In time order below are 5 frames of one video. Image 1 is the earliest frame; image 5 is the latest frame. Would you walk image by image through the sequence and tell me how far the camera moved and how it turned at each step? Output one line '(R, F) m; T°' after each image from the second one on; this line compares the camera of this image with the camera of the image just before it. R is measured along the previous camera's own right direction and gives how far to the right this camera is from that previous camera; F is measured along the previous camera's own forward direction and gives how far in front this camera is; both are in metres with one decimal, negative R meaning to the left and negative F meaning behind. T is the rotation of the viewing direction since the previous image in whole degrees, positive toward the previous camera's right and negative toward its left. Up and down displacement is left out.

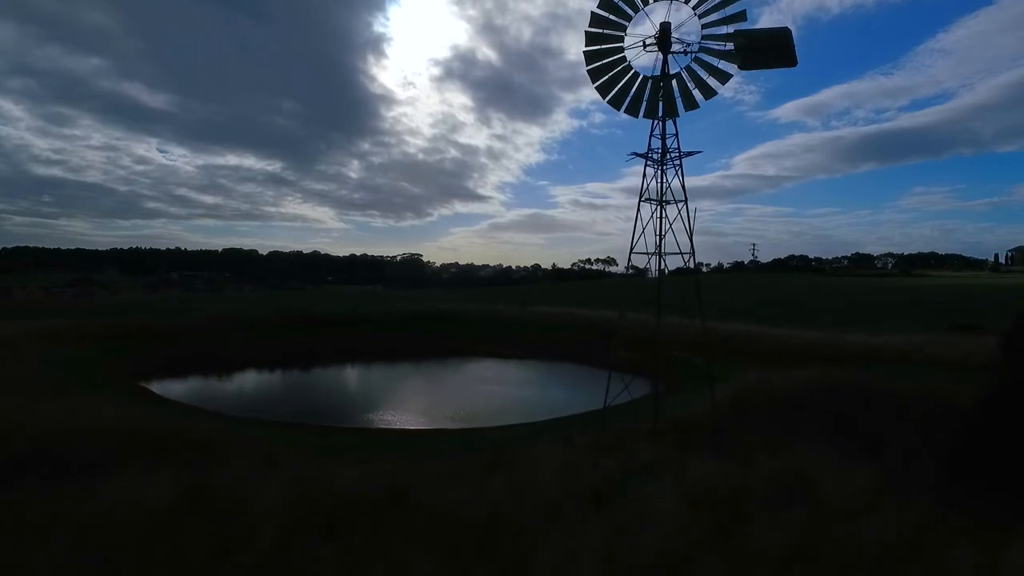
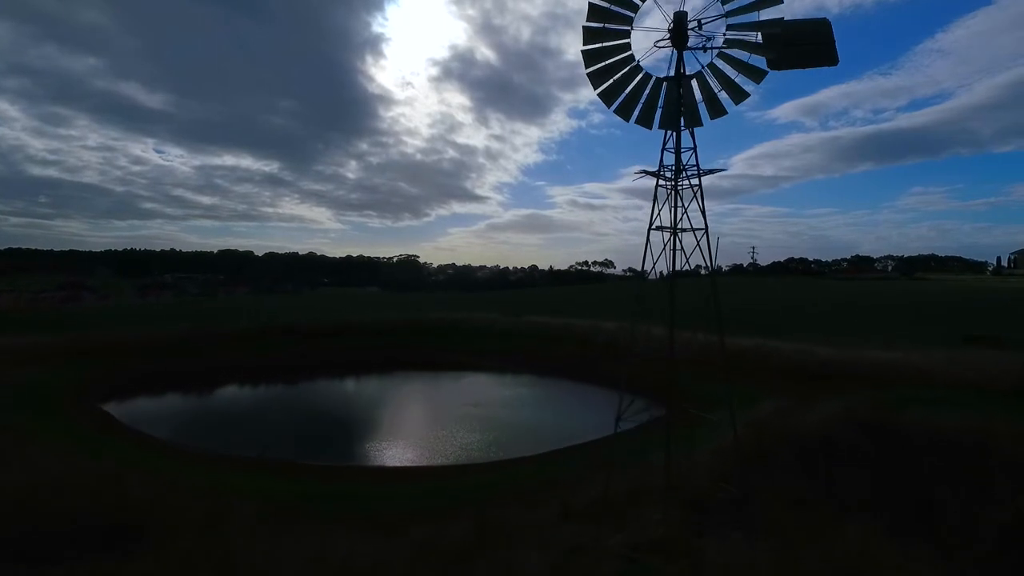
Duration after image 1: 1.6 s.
(+0.1, +0.5) m; 0°
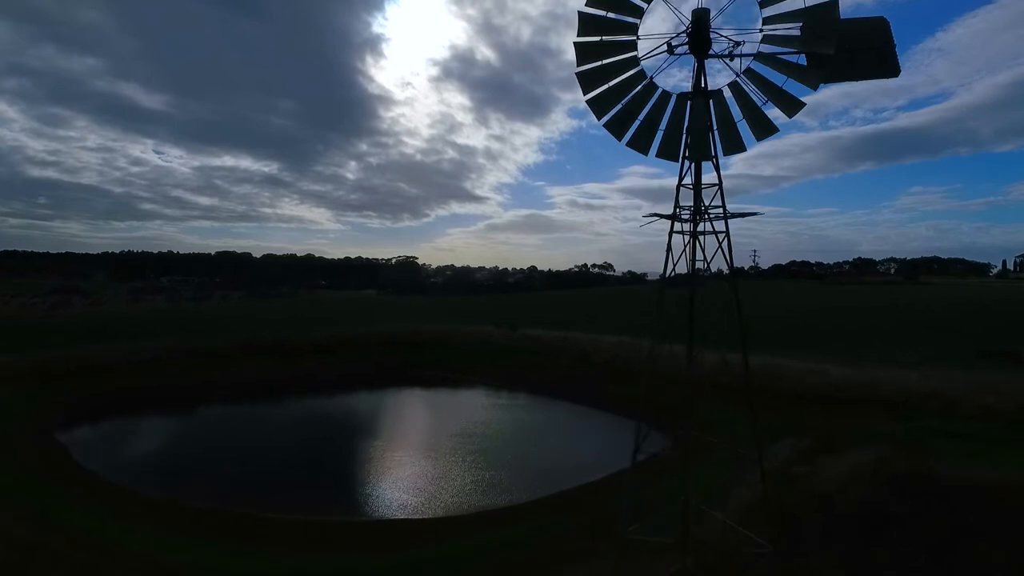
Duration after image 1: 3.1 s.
(+0.1, +0.6) m; 0°
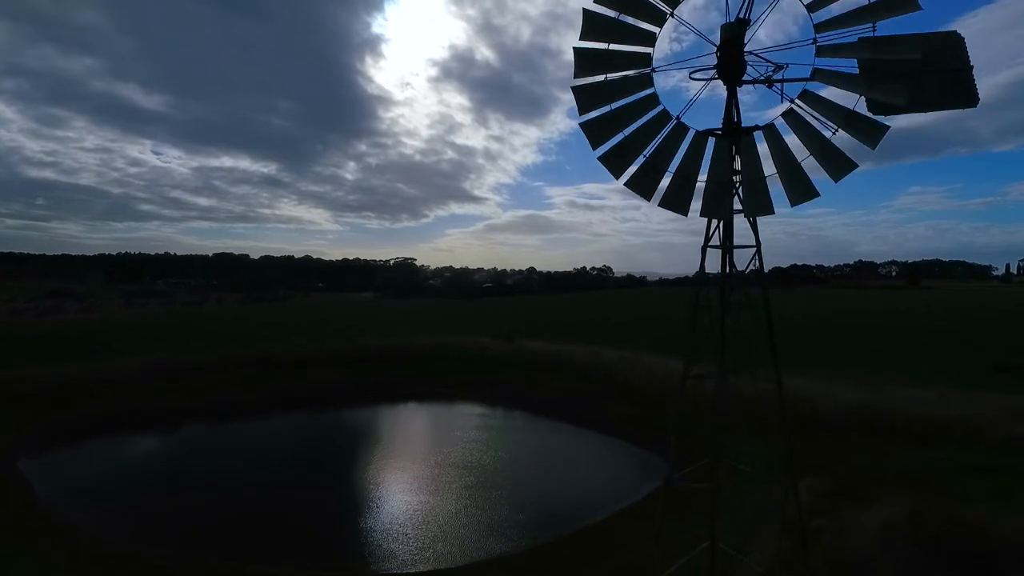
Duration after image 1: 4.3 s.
(+0.1, +0.4) m; 0°
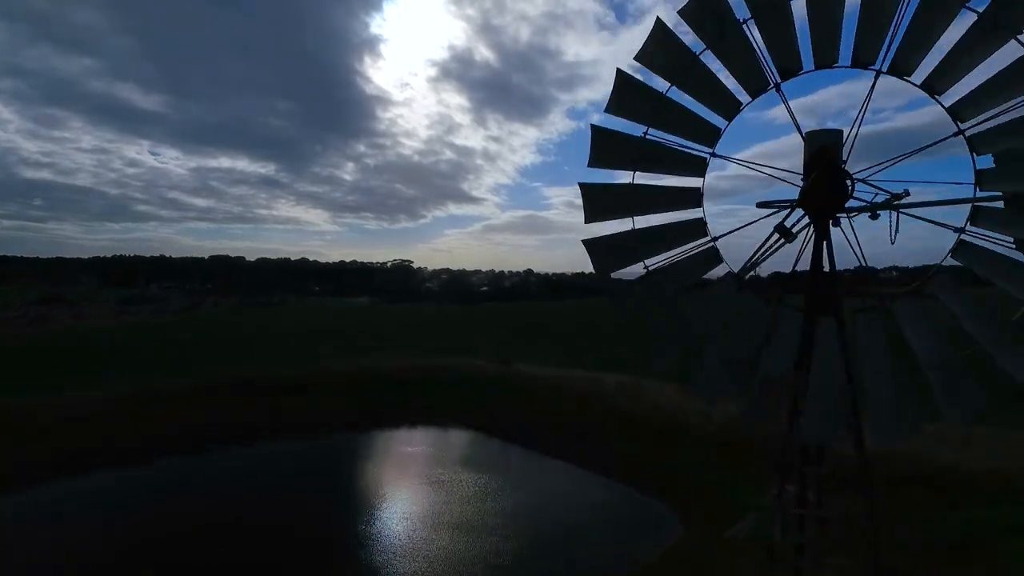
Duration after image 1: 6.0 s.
(-0.1, +0.8) m; 0°
